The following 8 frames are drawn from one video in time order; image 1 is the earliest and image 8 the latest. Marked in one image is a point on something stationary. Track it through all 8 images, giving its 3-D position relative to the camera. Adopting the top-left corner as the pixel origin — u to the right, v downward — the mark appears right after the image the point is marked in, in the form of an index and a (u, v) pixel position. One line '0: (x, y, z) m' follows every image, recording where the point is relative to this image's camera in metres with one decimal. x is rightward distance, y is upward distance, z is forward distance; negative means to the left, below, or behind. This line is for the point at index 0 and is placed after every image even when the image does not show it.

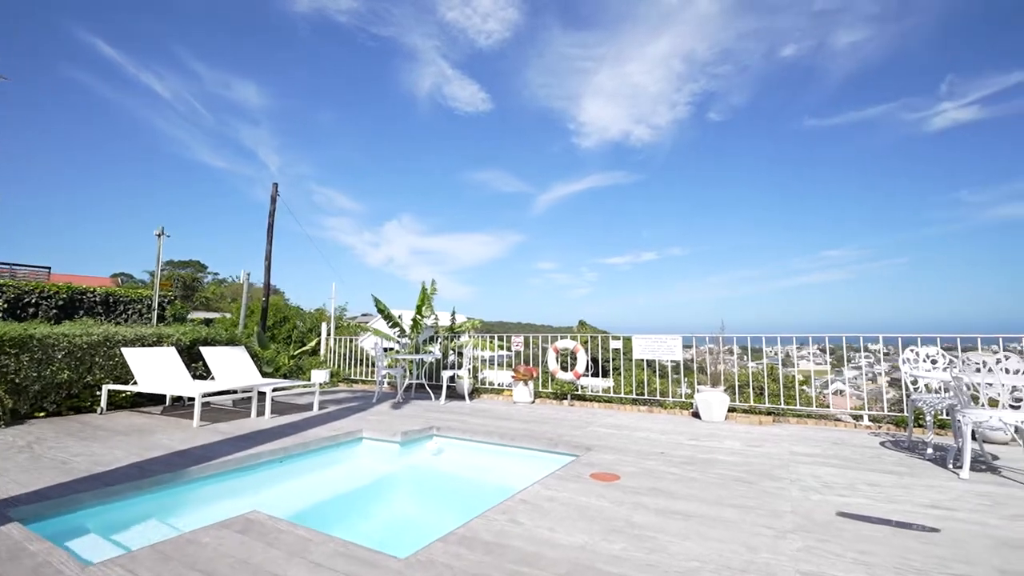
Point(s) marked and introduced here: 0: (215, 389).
0: (-2.7, -0.9, +4.2) m
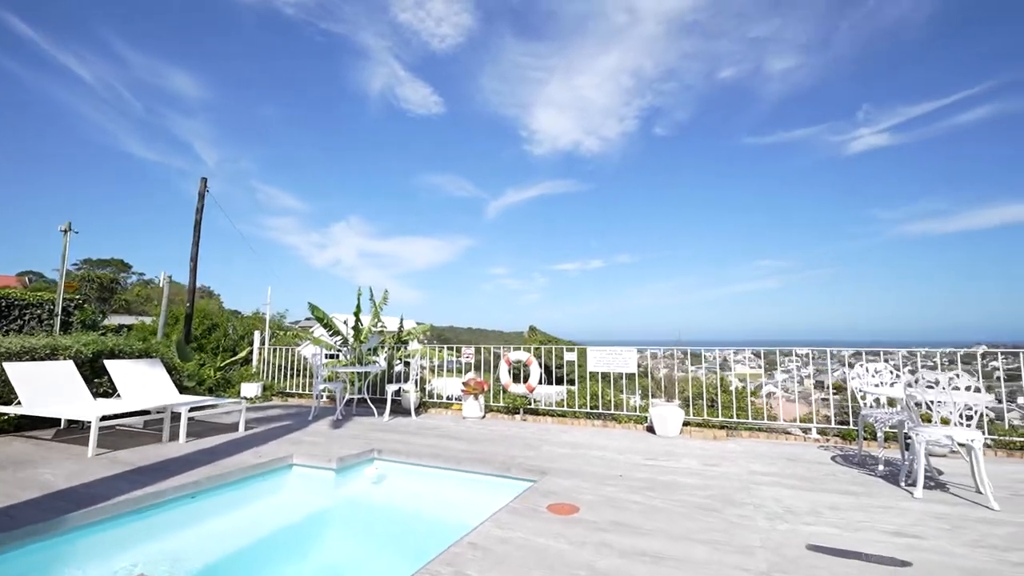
0: (-3.1, -1.0, +3.8) m
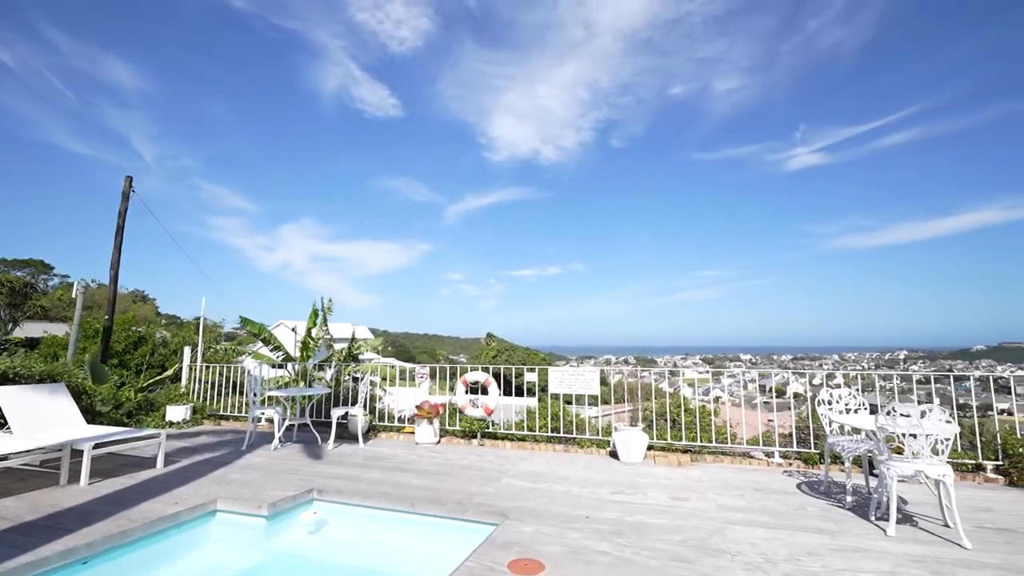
0: (-3.4, -1.1, +3.3) m
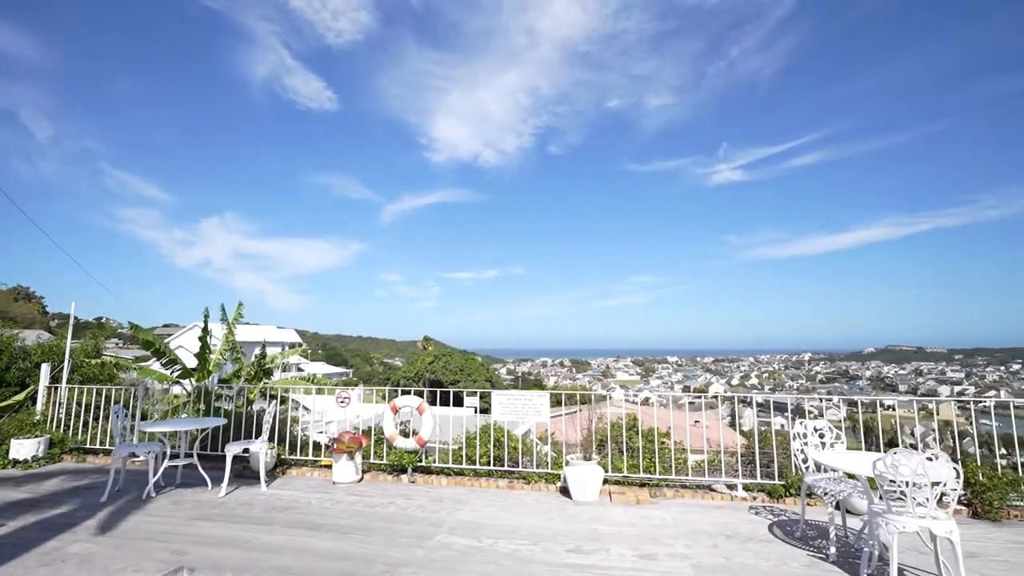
0: (-3.8, -1.1, +2.4) m
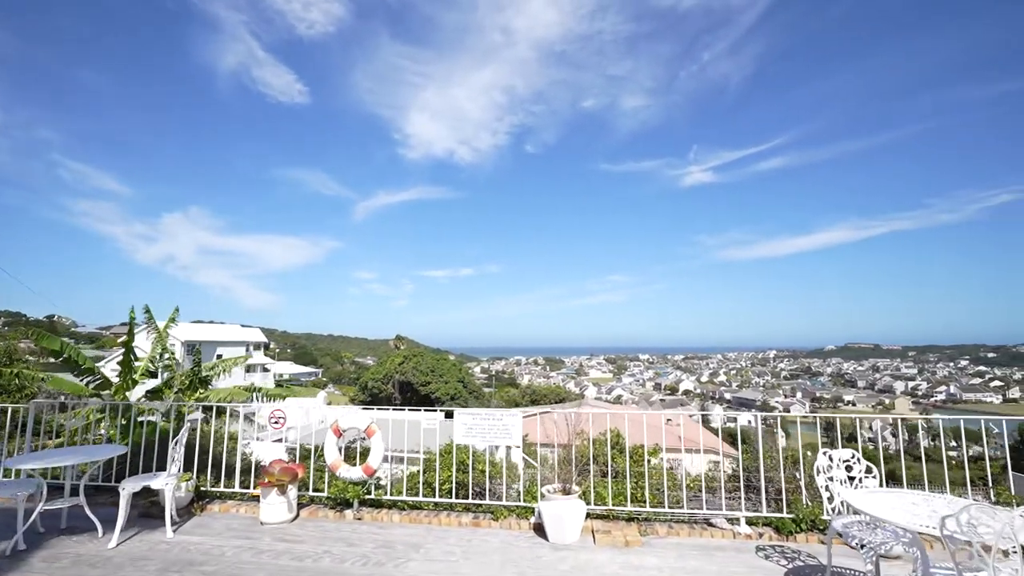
0: (-3.9, -1.1, +1.8) m
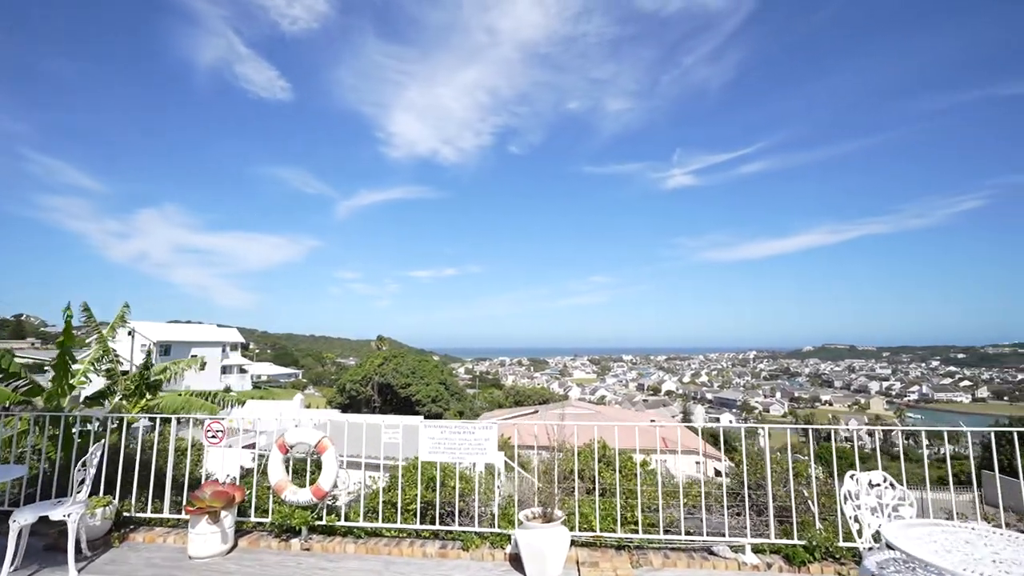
0: (-4.0, -1.0, +1.4) m
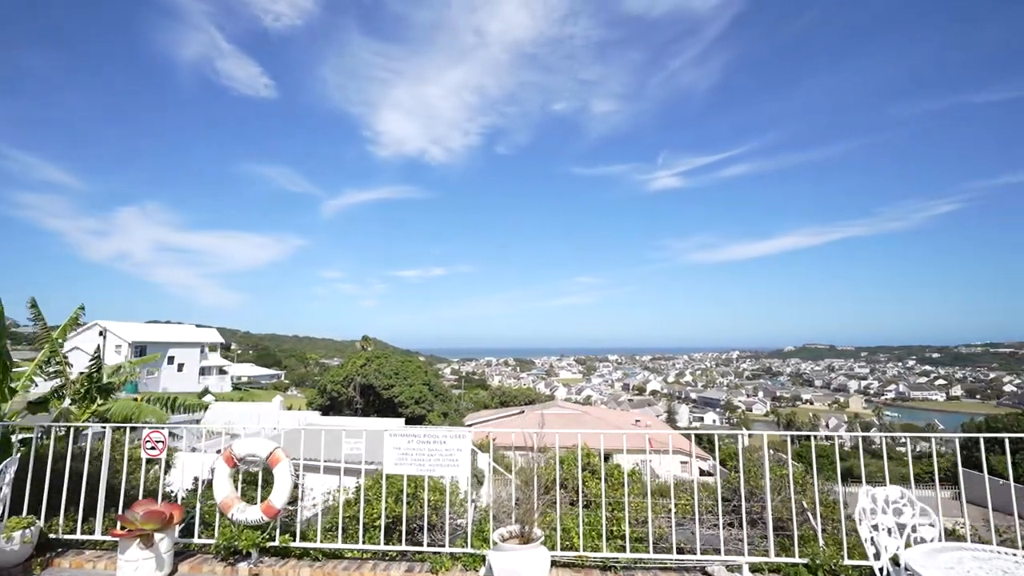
0: (-4.1, -1.0, +1.1) m
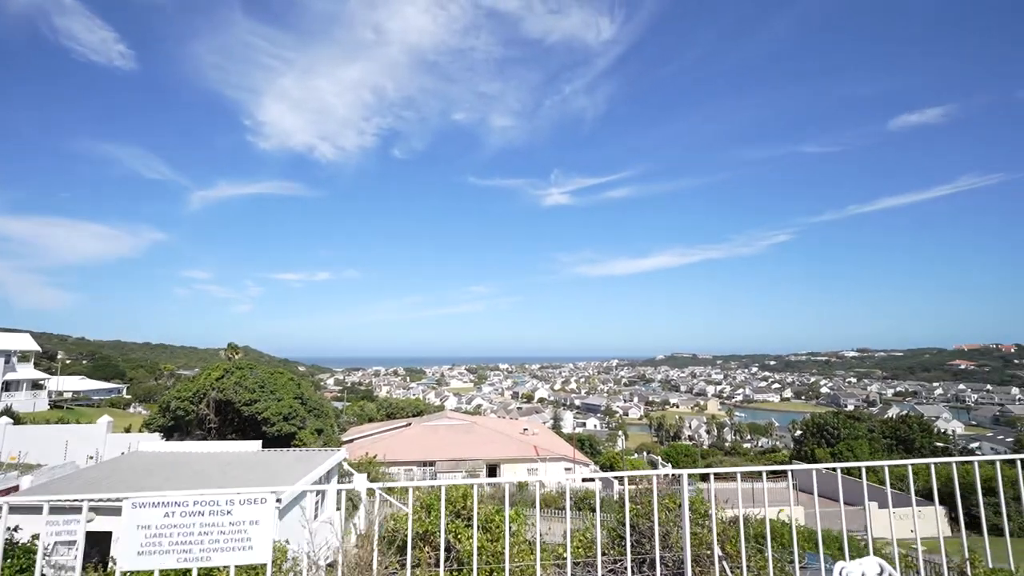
0: (-4.3, -0.8, -0.4) m
